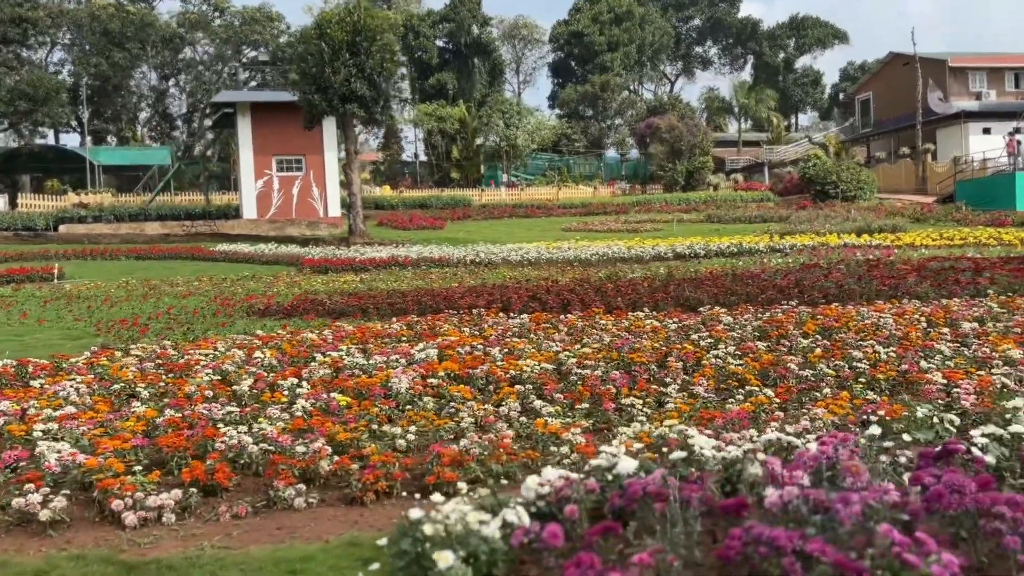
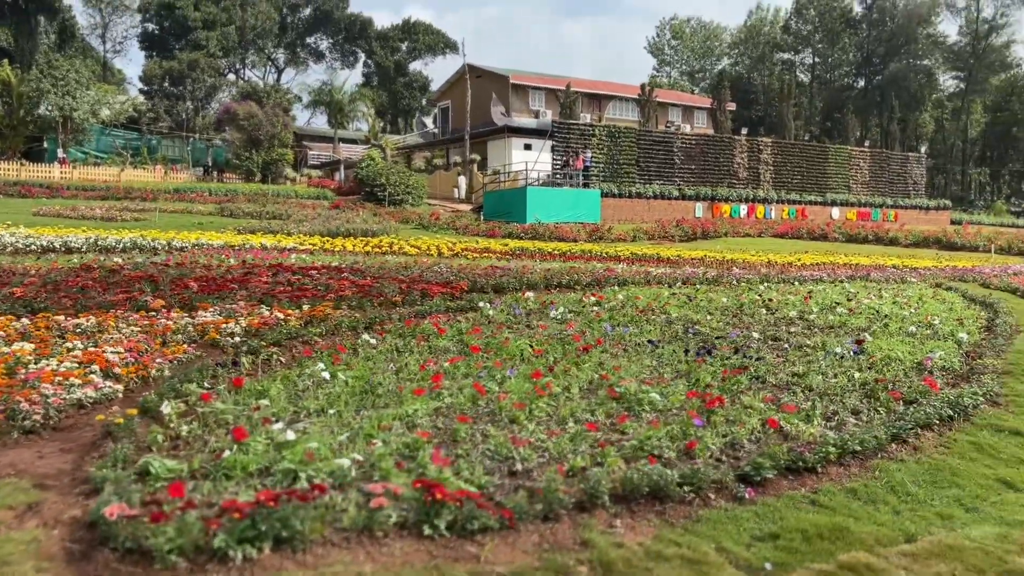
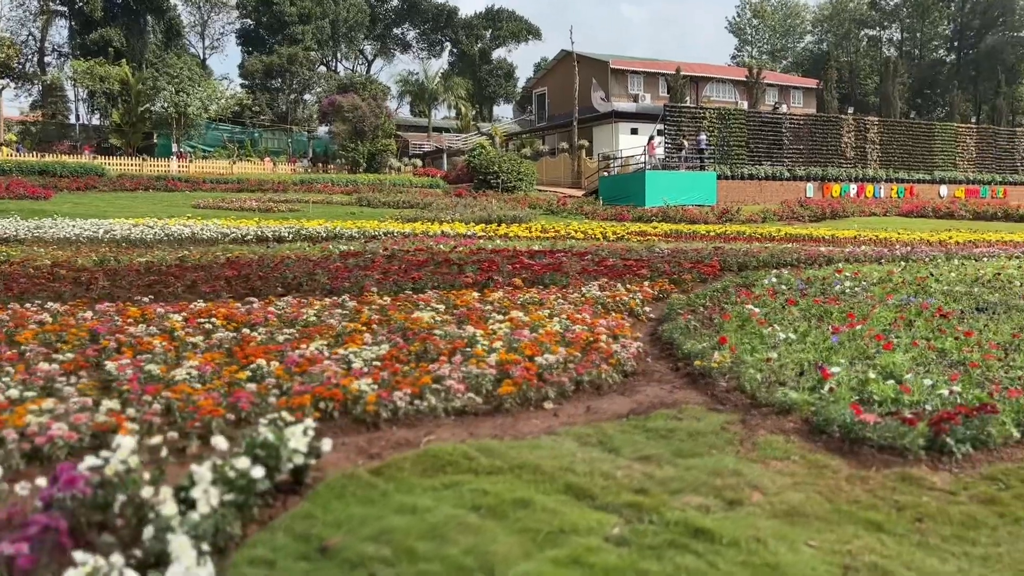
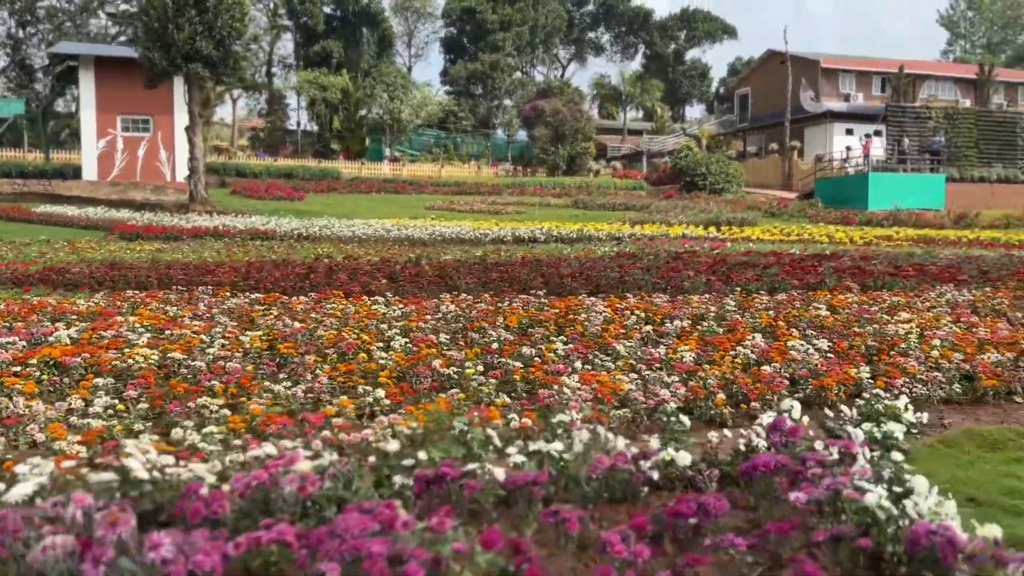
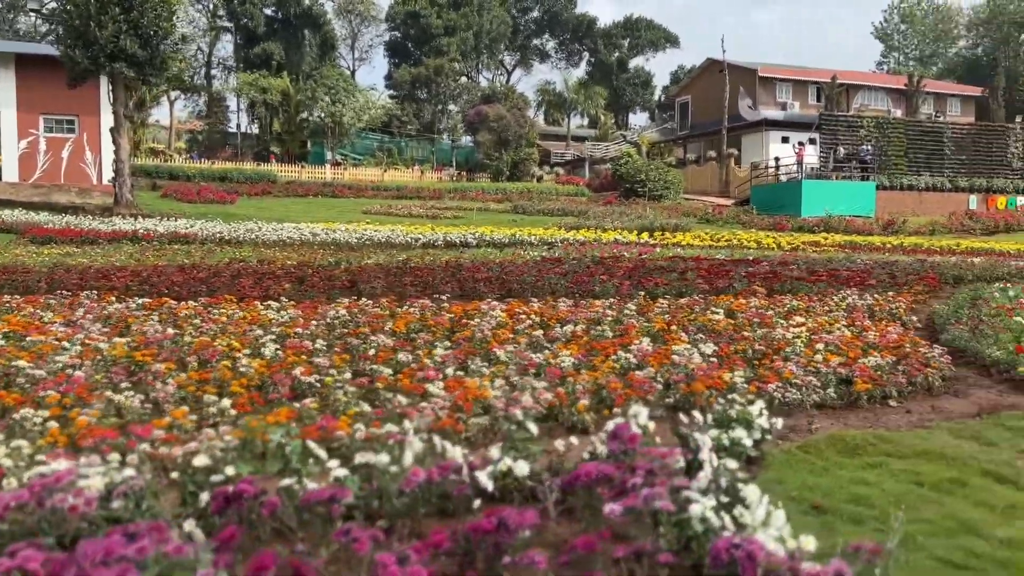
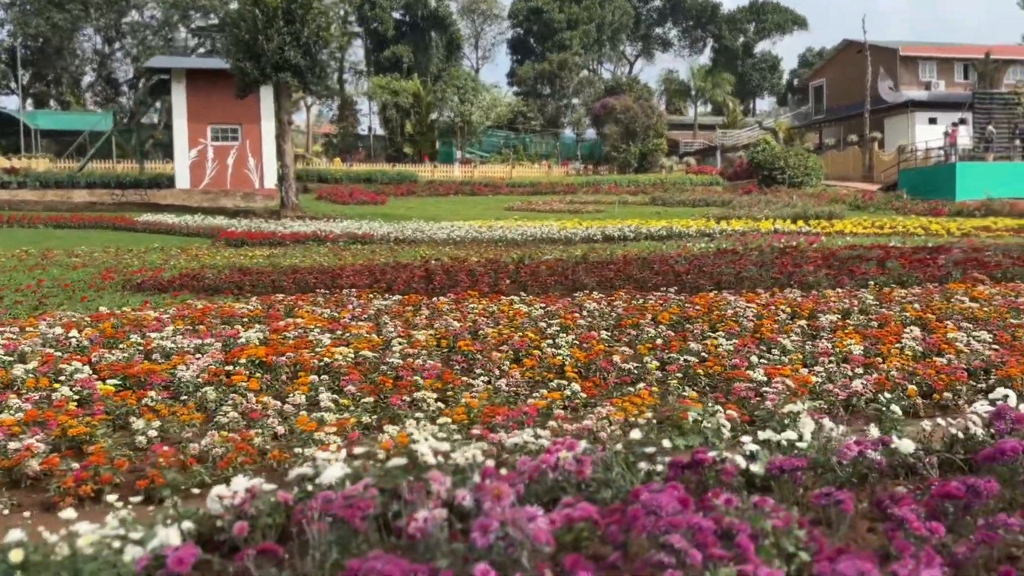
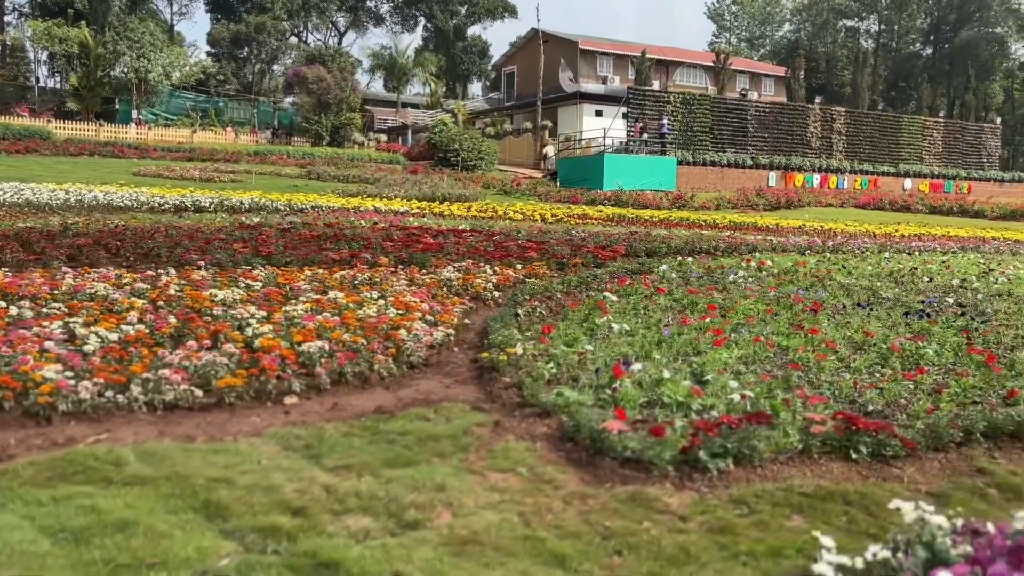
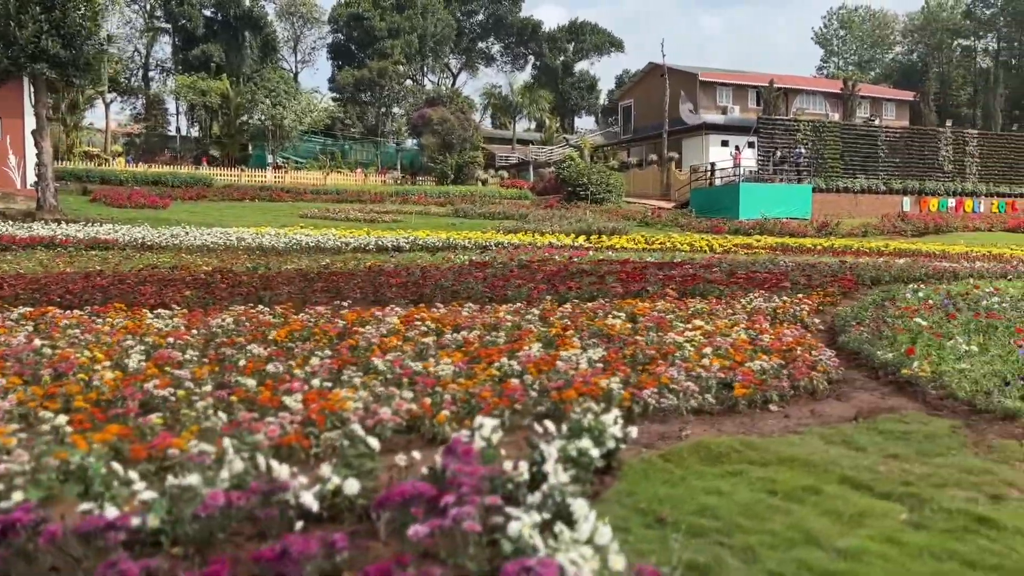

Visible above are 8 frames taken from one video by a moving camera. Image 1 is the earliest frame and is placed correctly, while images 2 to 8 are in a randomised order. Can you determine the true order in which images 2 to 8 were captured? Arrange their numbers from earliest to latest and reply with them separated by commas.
6, 4, 5, 8, 3, 7, 2
